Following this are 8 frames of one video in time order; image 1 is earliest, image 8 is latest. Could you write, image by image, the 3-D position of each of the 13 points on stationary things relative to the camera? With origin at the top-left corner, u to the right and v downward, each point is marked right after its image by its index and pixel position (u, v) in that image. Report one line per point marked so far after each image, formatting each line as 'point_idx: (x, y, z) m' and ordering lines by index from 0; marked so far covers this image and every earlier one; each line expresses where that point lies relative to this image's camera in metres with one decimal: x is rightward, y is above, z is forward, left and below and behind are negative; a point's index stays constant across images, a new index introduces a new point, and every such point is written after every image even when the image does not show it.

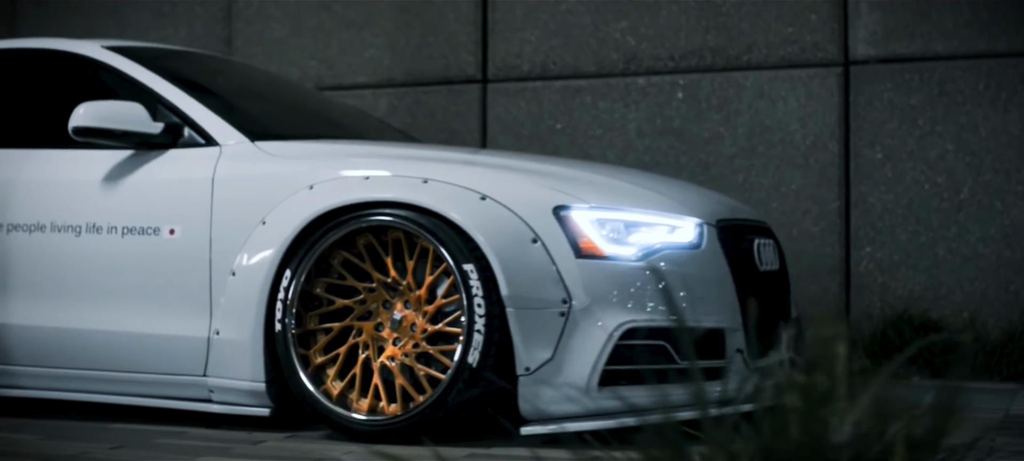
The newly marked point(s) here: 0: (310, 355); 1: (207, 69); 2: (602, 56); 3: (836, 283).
0: (-0.6, -0.4, +4.6) m
1: (-1.2, +0.6, +6.0) m
2: (+0.5, +0.9, +8.0) m
3: (+1.6, -0.3, +7.5) m
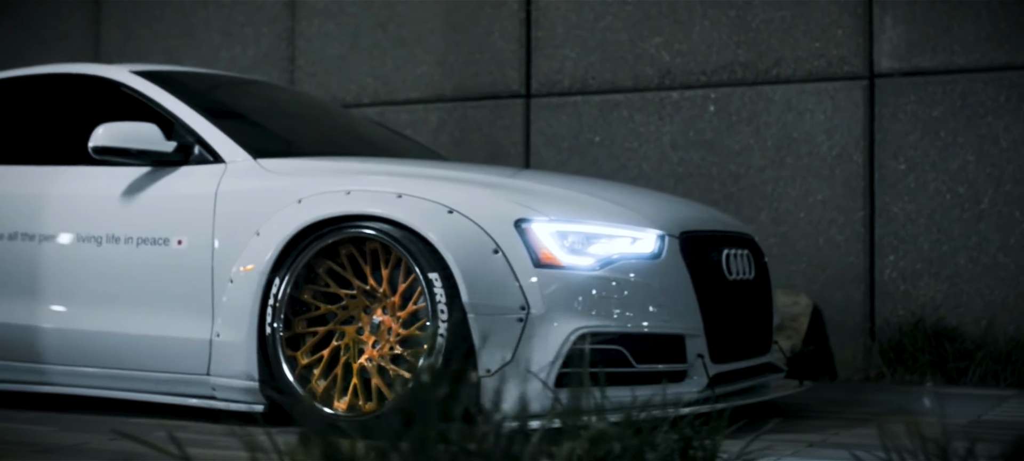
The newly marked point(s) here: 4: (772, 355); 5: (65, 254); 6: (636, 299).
0: (-0.7, -0.4, +5.0) m
1: (-1.2, +0.5, +6.4) m
2: (+0.7, +0.9, +8.2) m
3: (+1.8, -0.3, +7.7) m
4: (+1.0, -0.5, +5.7) m
5: (-1.7, -0.1, +5.5) m
6: (+0.4, -0.2, +4.9) m
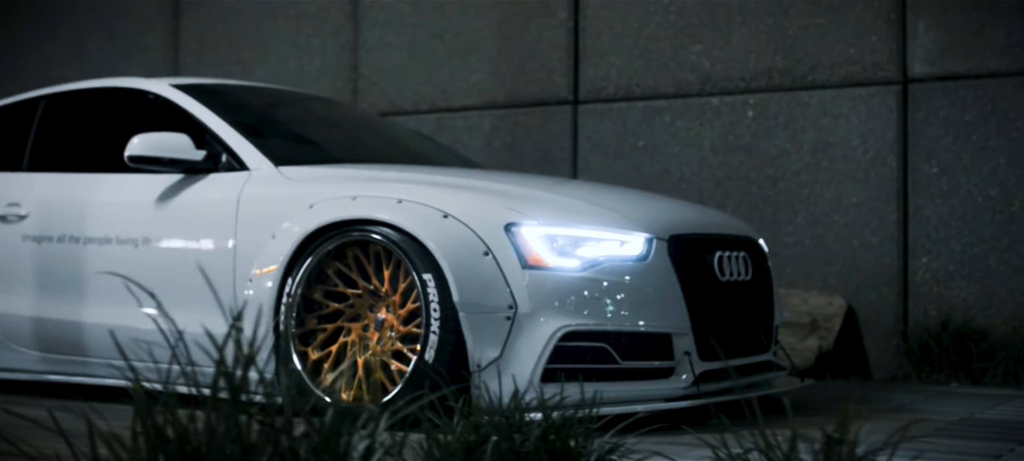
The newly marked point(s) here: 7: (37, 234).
0: (-0.7, -0.4, +5.4) m
1: (-1.1, +0.5, +6.8) m
2: (+1.0, +0.9, +8.5) m
3: (+2.0, -0.3, +7.8) m
4: (+1.0, -0.5, +5.9) m
5: (-1.6, -0.1, +5.9) m
6: (+0.4, -0.2, +5.1) m
7: (-2.0, 0.0, +6.2) m
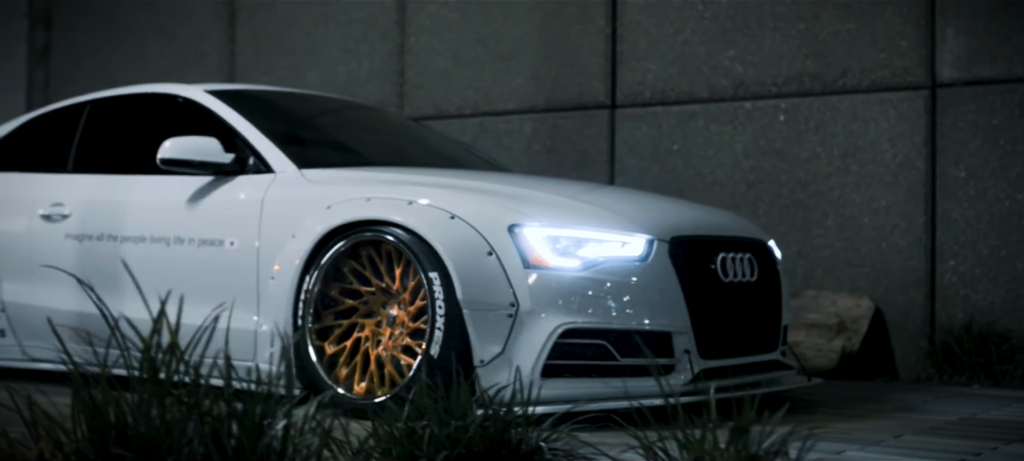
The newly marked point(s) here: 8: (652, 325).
0: (-0.7, -0.4, +5.6) m
1: (-1.0, +0.5, +7.1) m
2: (+1.2, +0.9, +8.6) m
3: (+2.2, -0.3, +7.9) m
4: (+1.1, -0.5, +6.1) m
5: (-1.6, -0.1, +6.2) m
6: (+0.4, -0.2, +5.3) m
7: (-1.9, 0.0, +6.5) m
8: (+0.5, -0.3, +5.3) m
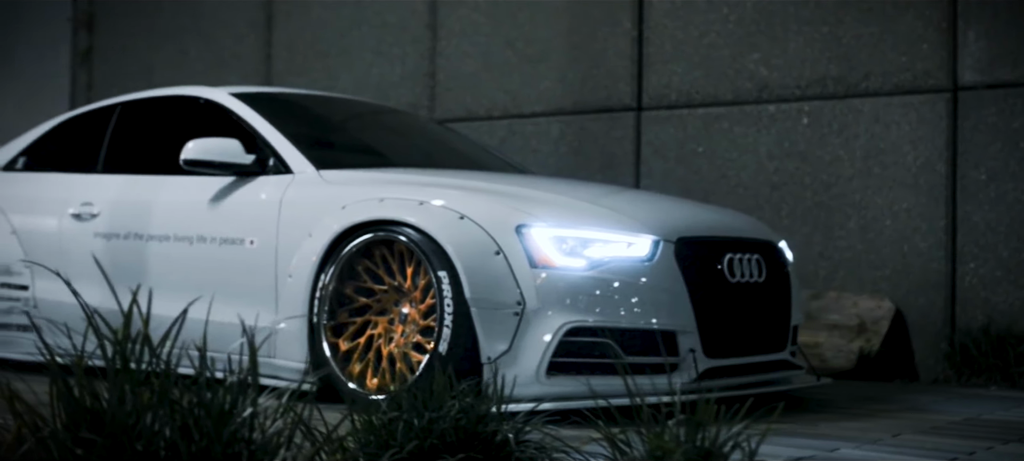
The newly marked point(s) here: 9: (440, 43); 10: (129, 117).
0: (-0.7, -0.4, +5.8) m
1: (-0.9, +0.5, +7.2) m
2: (+1.3, +0.8, +8.7) m
3: (+2.3, -0.4, +7.9) m
4: (+1.1, -0.5, +6.1) m
5: (-1.5, -0.1, +6.4) m
6: (+0.4, -0.2, +5.4) m
7: (-1.8, 0.0, +6.7) m
8: (+0.5, -0.3, +5.4) m
9: (-0.5, +1.3, +10.0) m
10: (-1.8, +0.5, +7.1) m
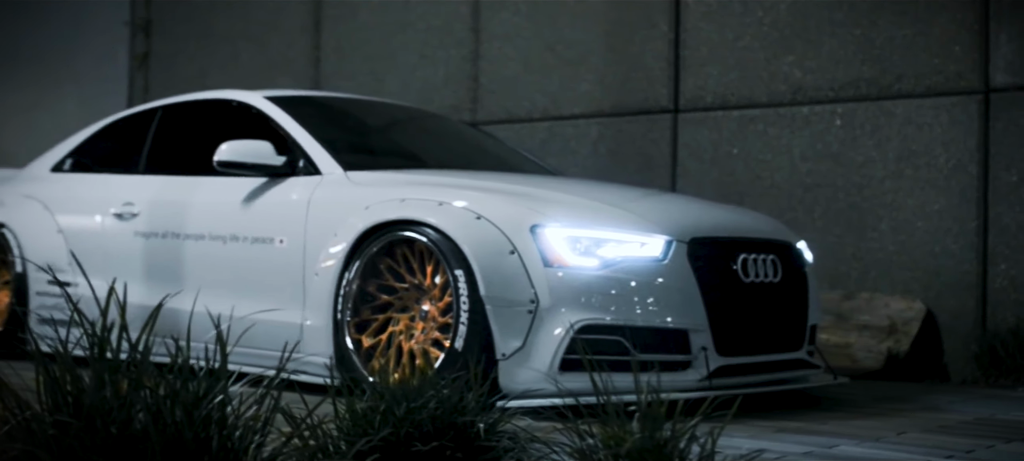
0: (-0.6, -0.4, +6.0) m
1: (-0.7, +0.5, +7.4) m
2: (+1.5, +0.8, +8.8) m
3: (+2.5, -0.4, +8.0) m
4: (+1.2, -0.5, +6.2) m
5: (-1.4, -0.1, +6.6) m
6: (+0.5, -0.2, +5.5) m
7: (-1.7, 0.0, +6.9) m
8: (+0.6, -0.3, +5.6) m
9: (-0.2, +1.3, +10.1) m
10: (-1.7, +0.5, +7.3) m
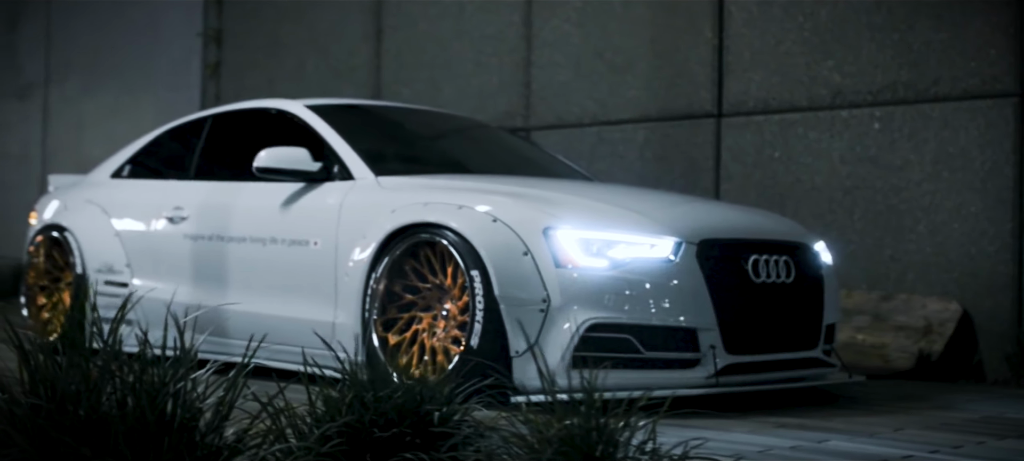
0: (-0.5, -0.4, +6.2) m
1: (-0.5, +0.5, +7.7) m
2: (+1.8, +0.8, +8.9) m
3: (+2.7, -0.4, +8.0) m
4: (+1.3, -0.5, +6.4) m
5: (-1.3, -0.1, +7.0) m
6: (+0.5, -0.3, +5.7) m
7: (-1.5, 0.0, +7.2) m
8: (+0.7, -0.4, +5.8) m
9: (+0.2, +1.2, +10.4) m
10: (-1.5, +0.5, +7.6) m
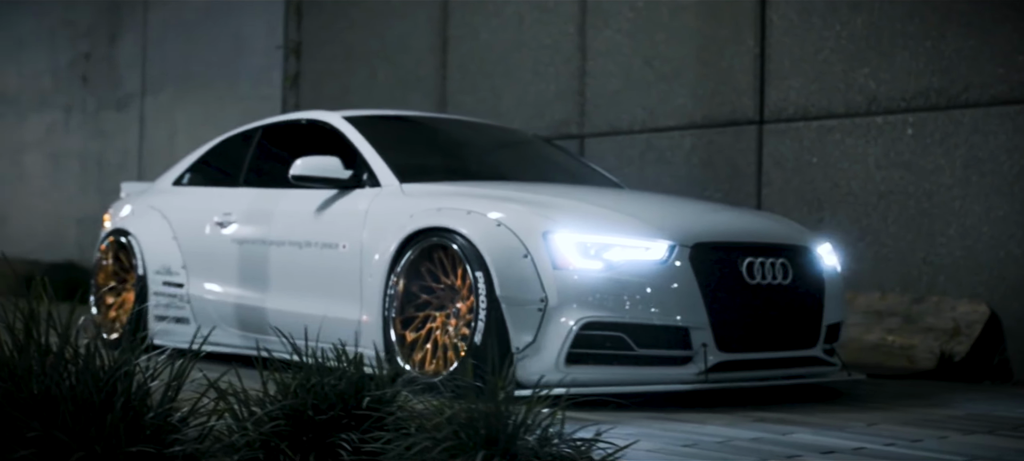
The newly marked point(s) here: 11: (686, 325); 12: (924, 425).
0: (-0.5, -0.5, +6.6) m
1: (-0.4, +0.5, +8.1) m
2: (+2.1, +0.8, +9.1) m
3: (+2.9, -0.4, +8.2) m
4: (+1.4, -0.5, +6.6) m
5: (-1.2, -0.1, +7.4) m
6: (+0.5, -0.3, +6.0) m
7: (-1.4, 0.0, +7.7) m
8: (+0.7, -0.4, +6.1) m
9: (+0.5, +1.2, +10.7) m
10: (-1.3, +0.5, +8.1) m
11: (+0.7, -0.4, +6.1) m
12: (+1.6, -0.7, +5.7) m
